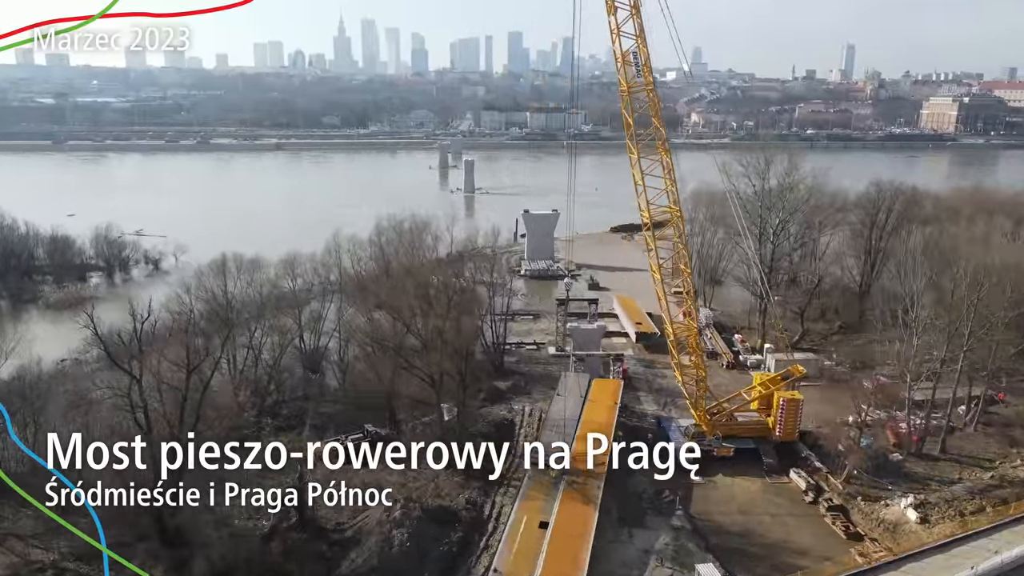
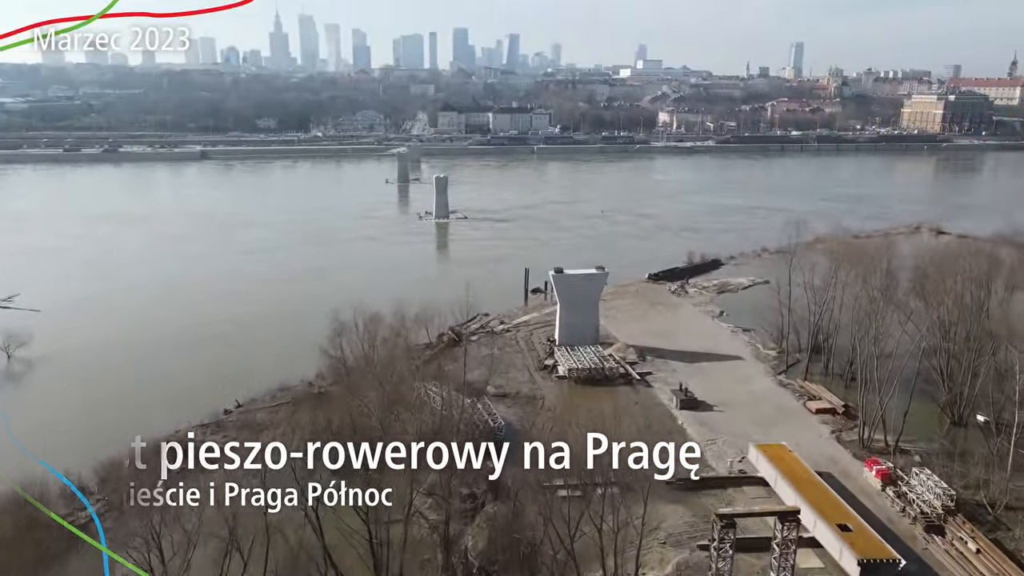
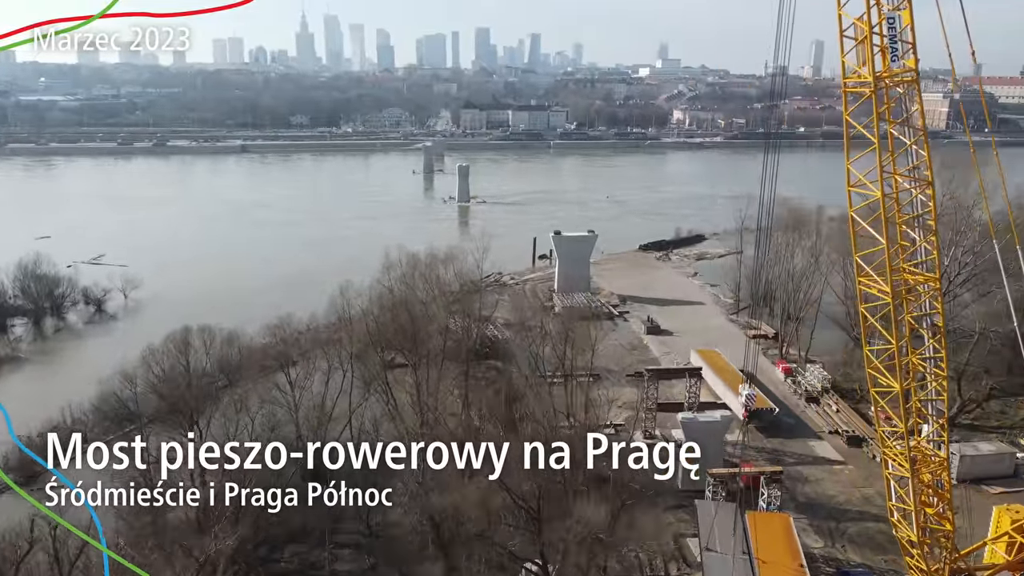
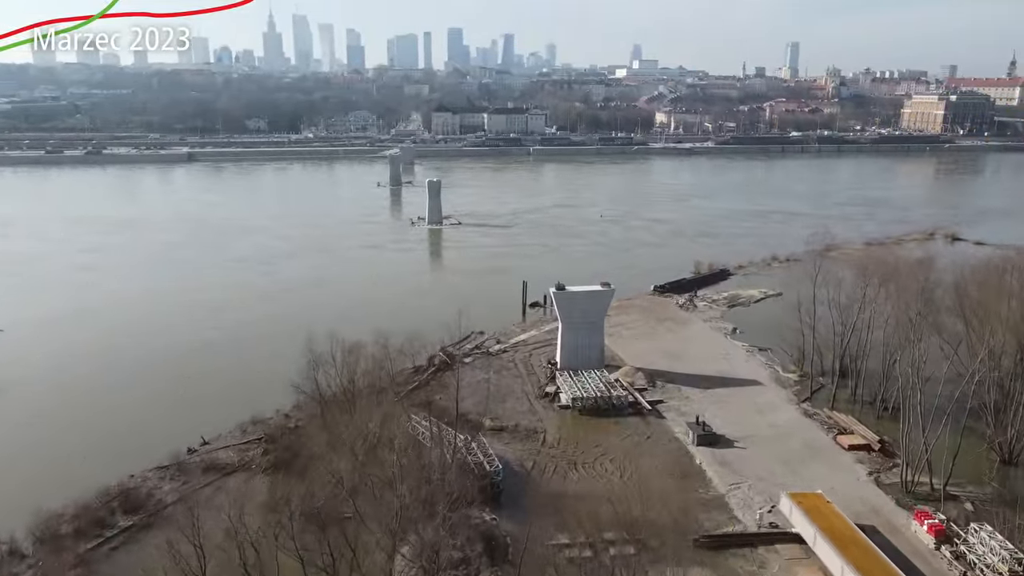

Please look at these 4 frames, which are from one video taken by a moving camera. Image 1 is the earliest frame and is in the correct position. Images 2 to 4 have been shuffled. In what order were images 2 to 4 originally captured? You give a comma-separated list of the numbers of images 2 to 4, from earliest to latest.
3, 2, 4
